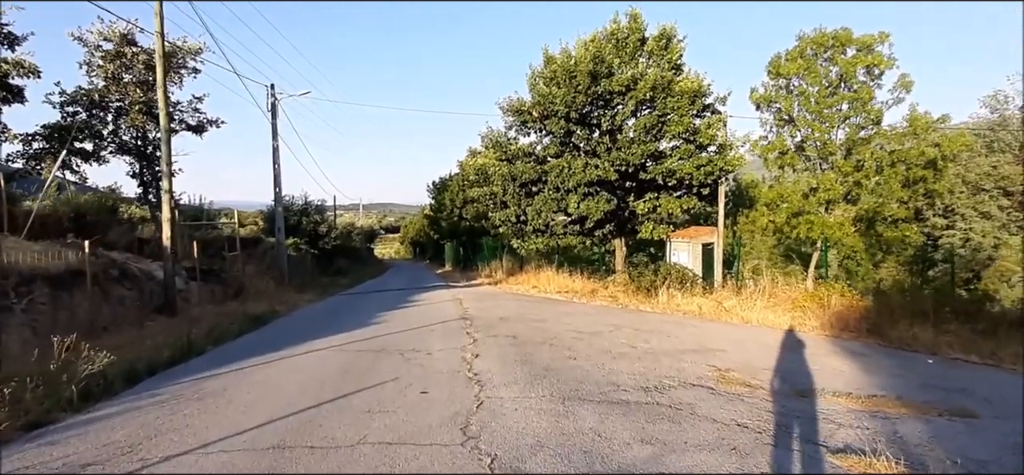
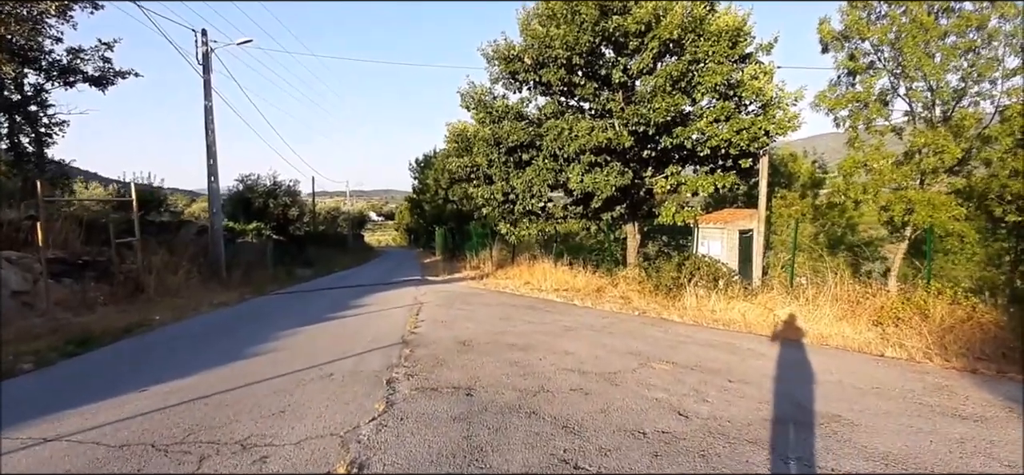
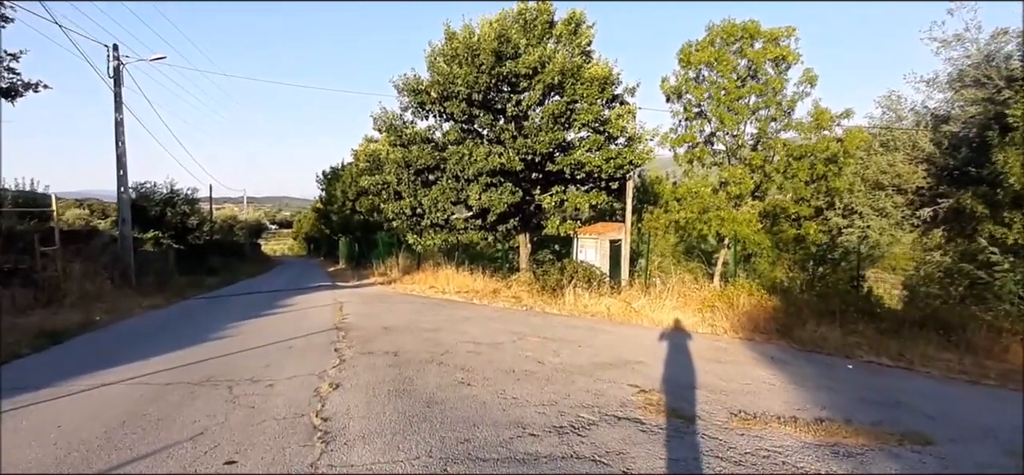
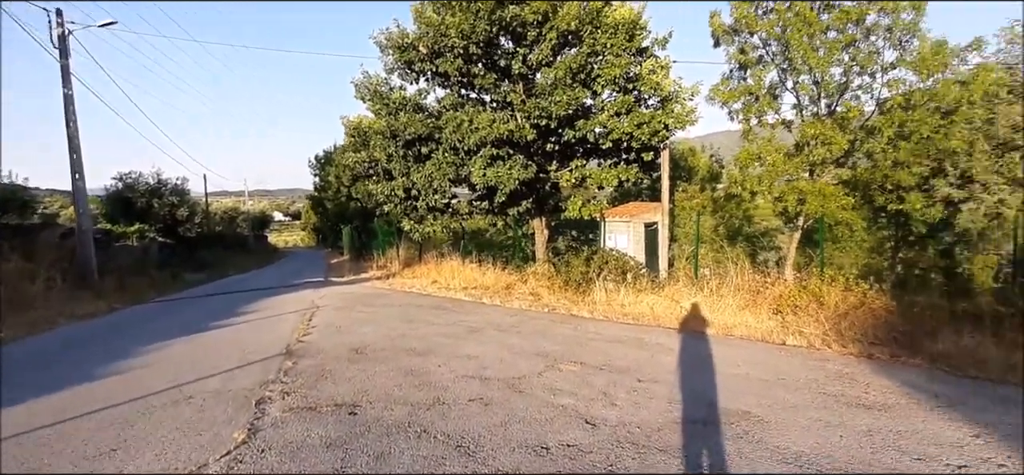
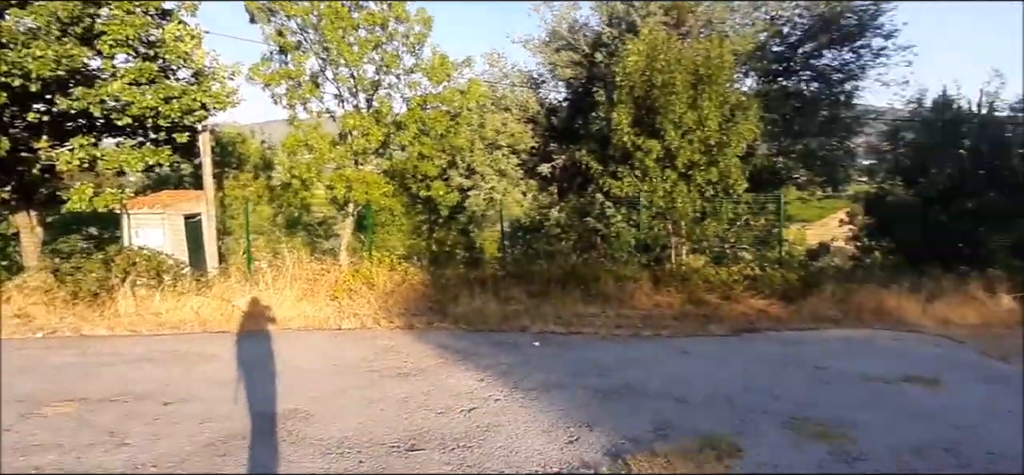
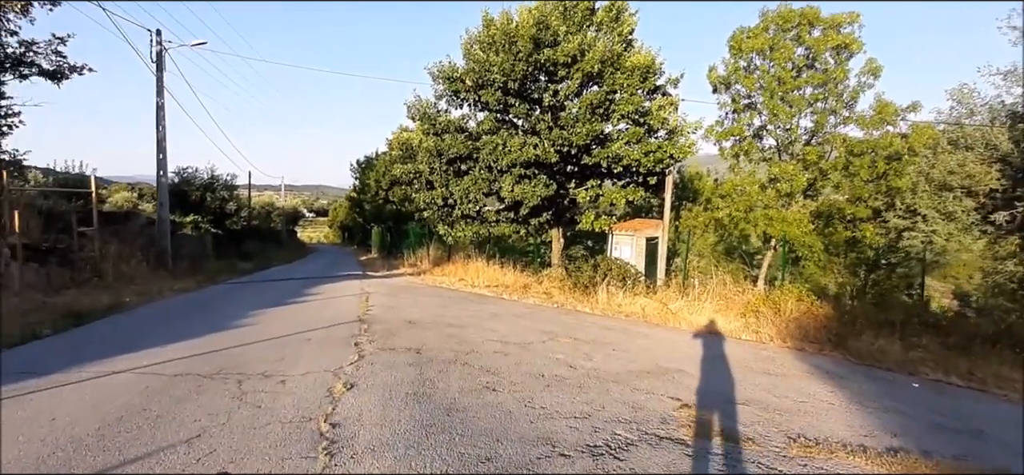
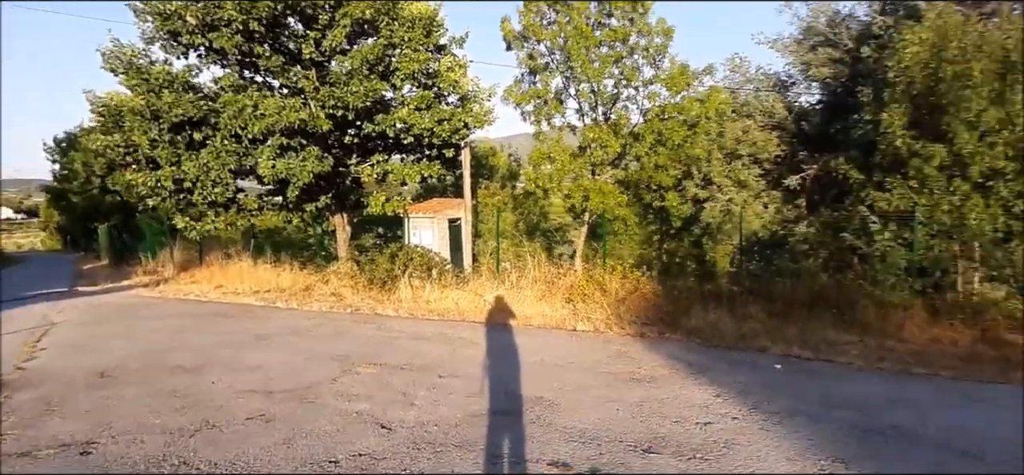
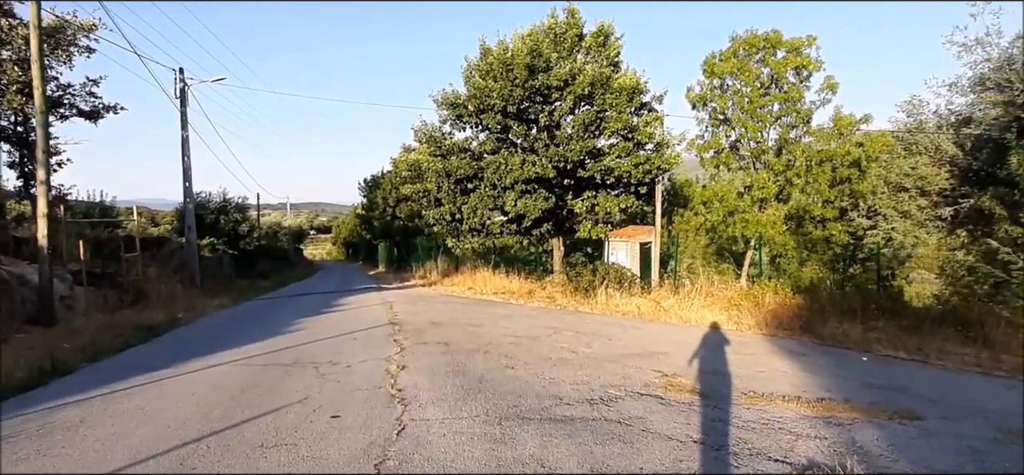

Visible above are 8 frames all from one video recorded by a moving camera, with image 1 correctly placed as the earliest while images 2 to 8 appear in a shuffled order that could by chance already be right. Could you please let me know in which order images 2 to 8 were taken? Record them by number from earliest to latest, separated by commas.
8, 3, 6, 2, 4, 7, 5
